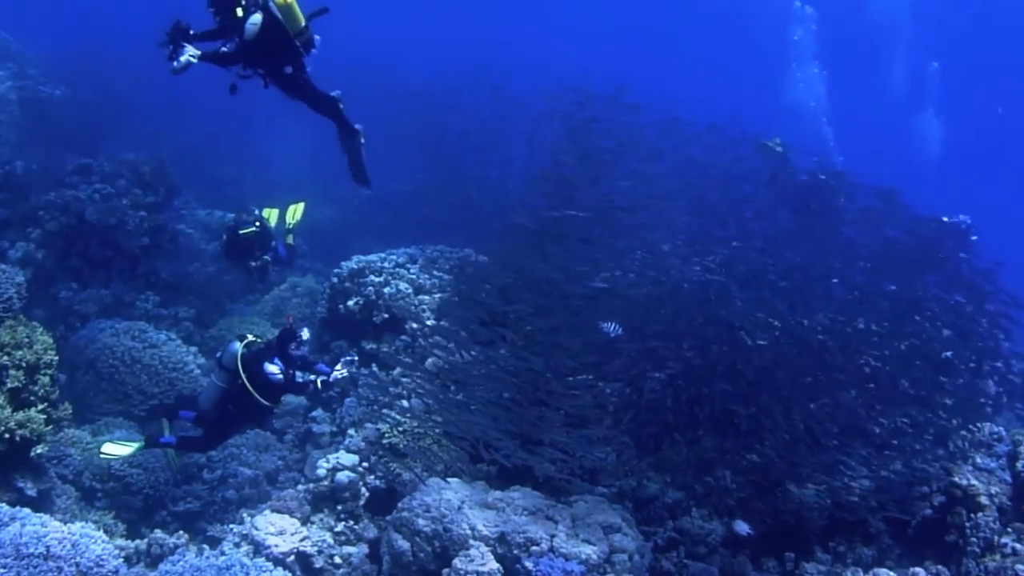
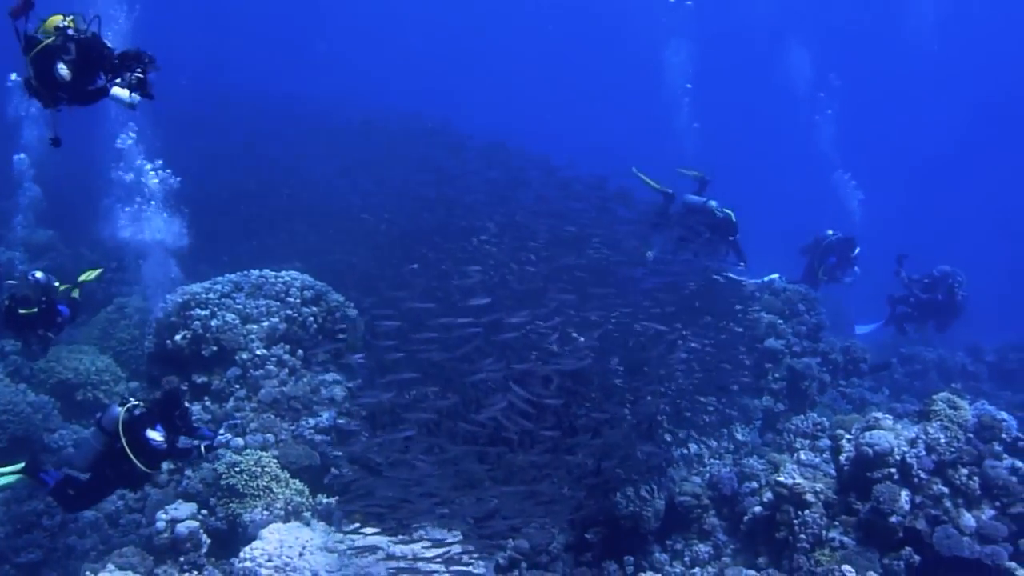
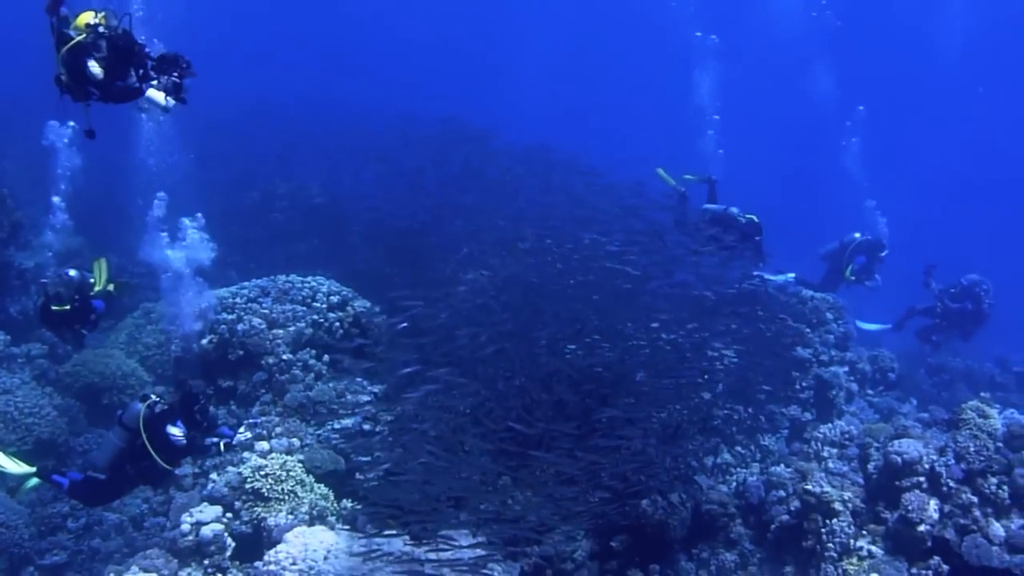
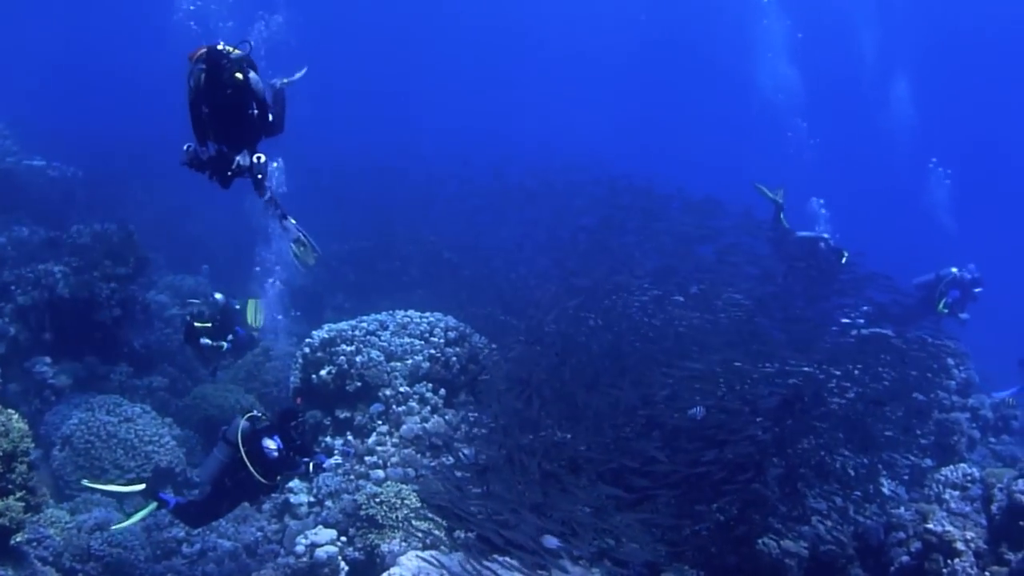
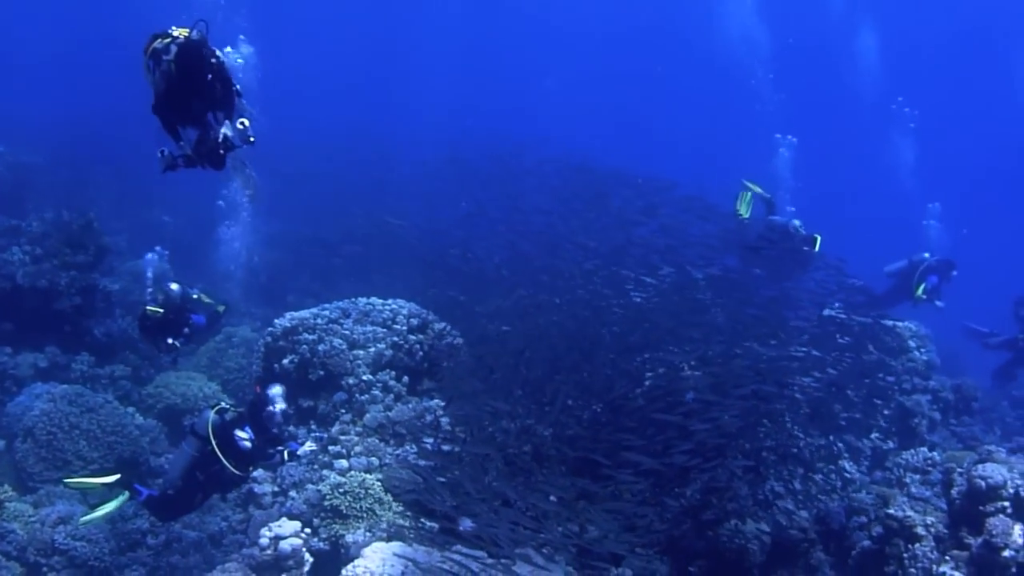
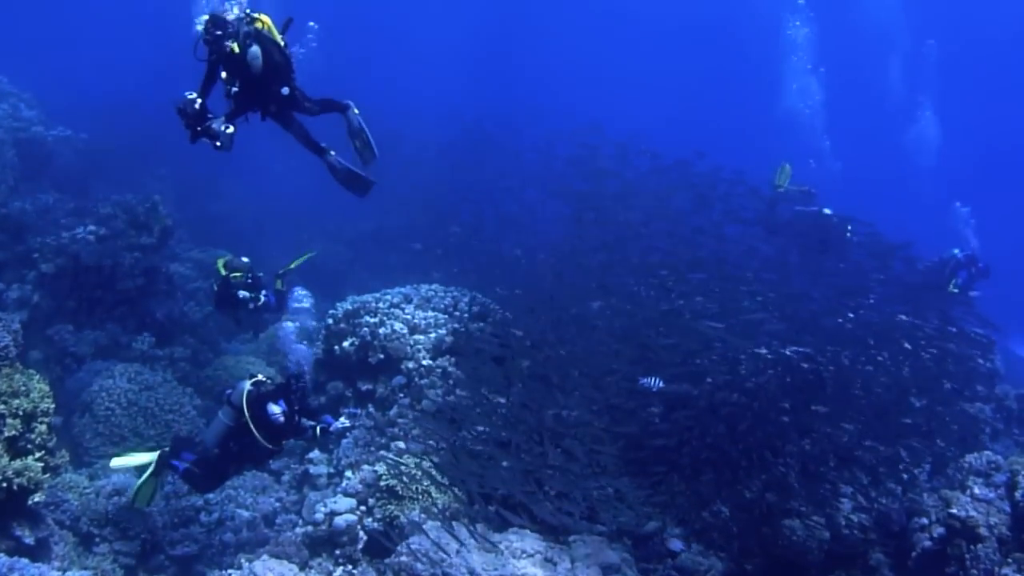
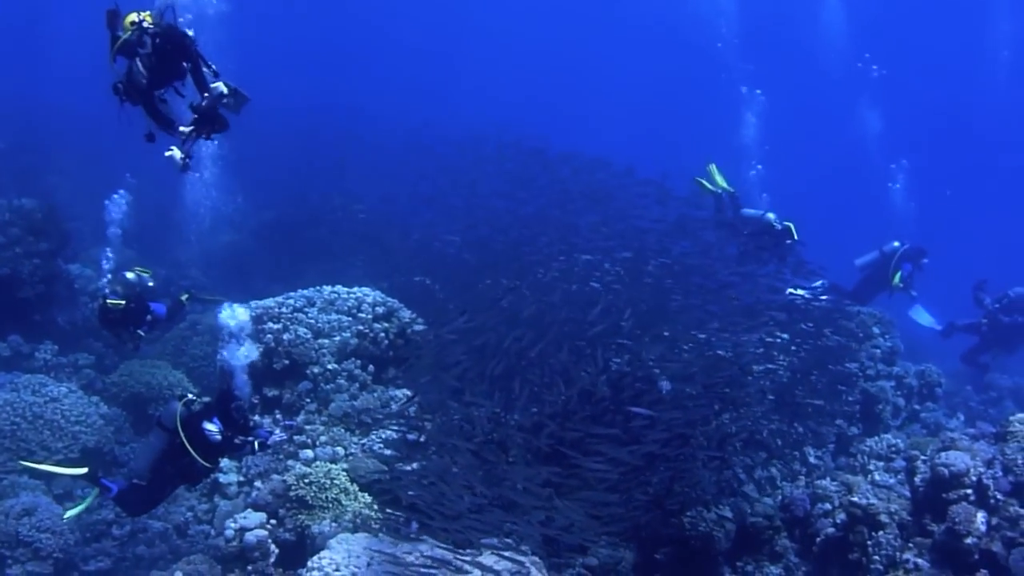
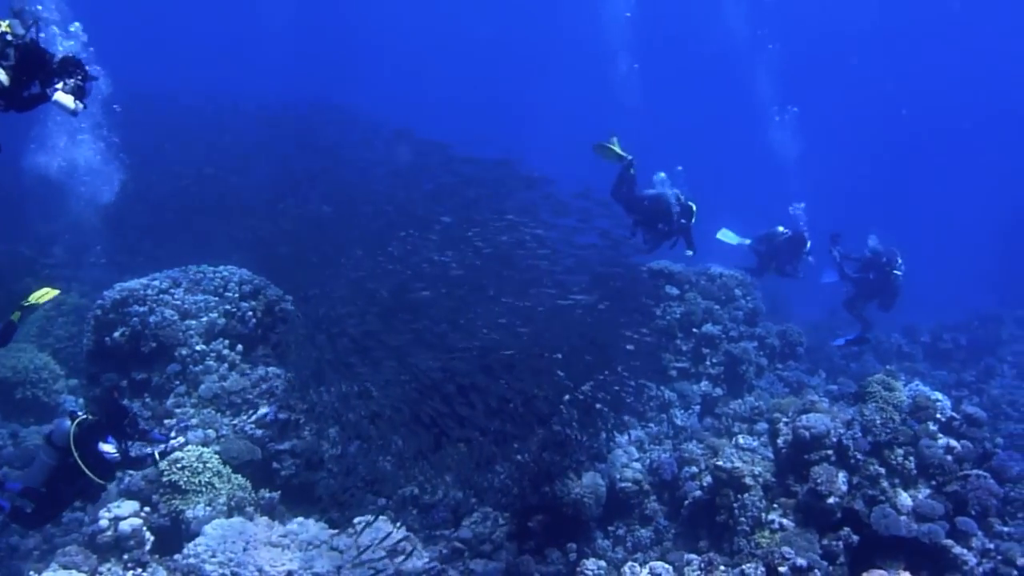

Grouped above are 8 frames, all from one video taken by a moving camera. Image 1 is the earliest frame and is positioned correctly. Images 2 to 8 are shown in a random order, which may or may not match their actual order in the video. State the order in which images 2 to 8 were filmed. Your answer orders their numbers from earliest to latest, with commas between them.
6, 4, 5, 7, 3, 2, 8
